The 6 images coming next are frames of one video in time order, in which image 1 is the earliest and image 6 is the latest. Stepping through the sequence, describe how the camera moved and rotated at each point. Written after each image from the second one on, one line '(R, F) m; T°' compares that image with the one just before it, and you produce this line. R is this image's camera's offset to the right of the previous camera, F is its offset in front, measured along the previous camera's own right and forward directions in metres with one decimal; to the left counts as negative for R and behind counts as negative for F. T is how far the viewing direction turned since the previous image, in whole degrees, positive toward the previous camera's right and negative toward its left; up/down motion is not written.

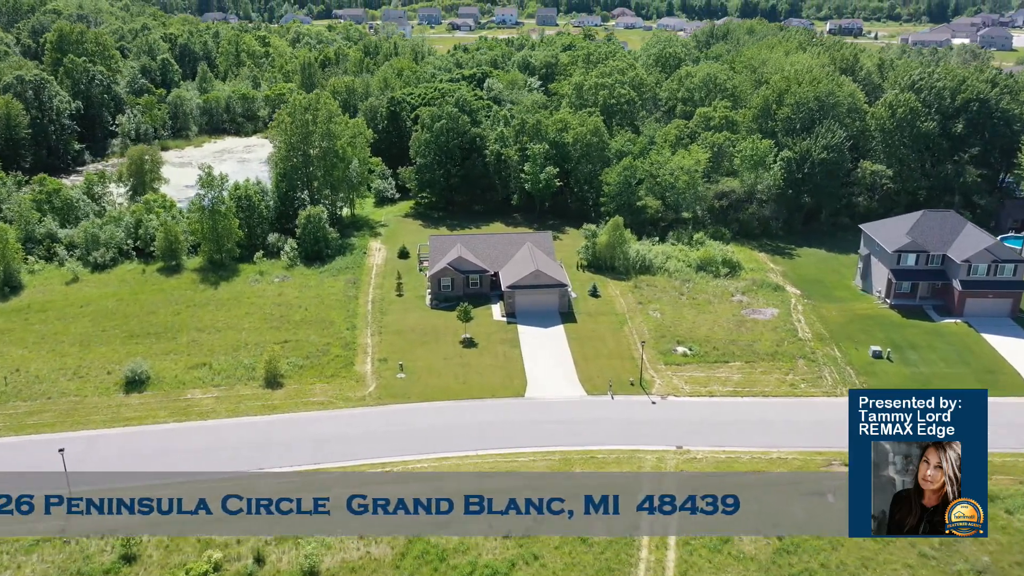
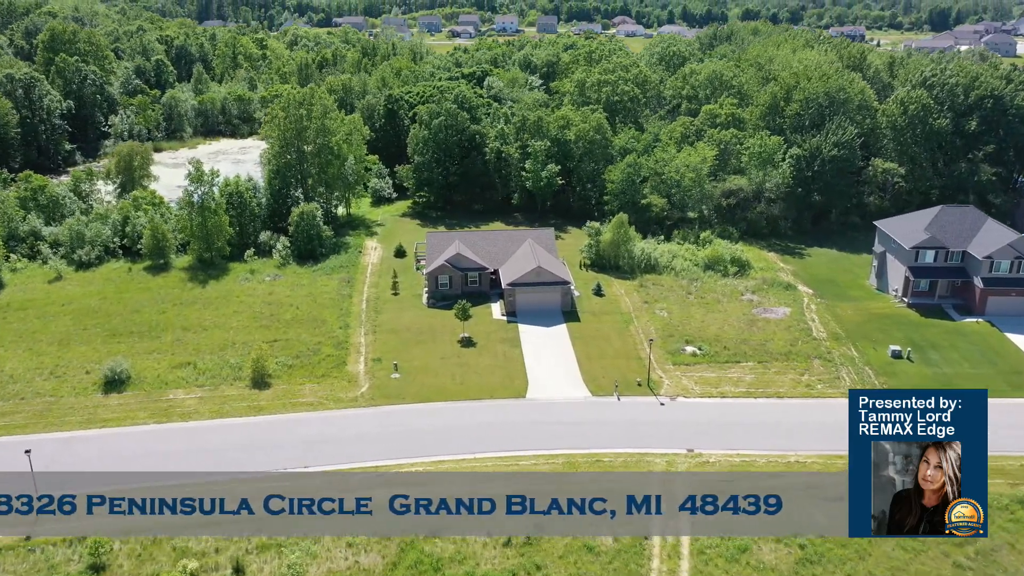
(0.0, +2.1) m; 0°
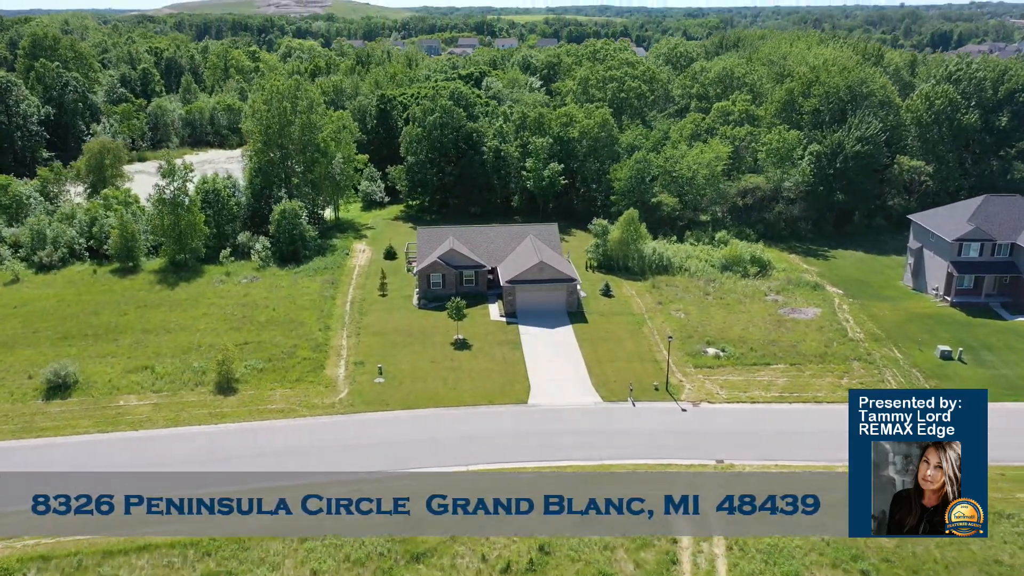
(0.0, +4.6) m; 0°
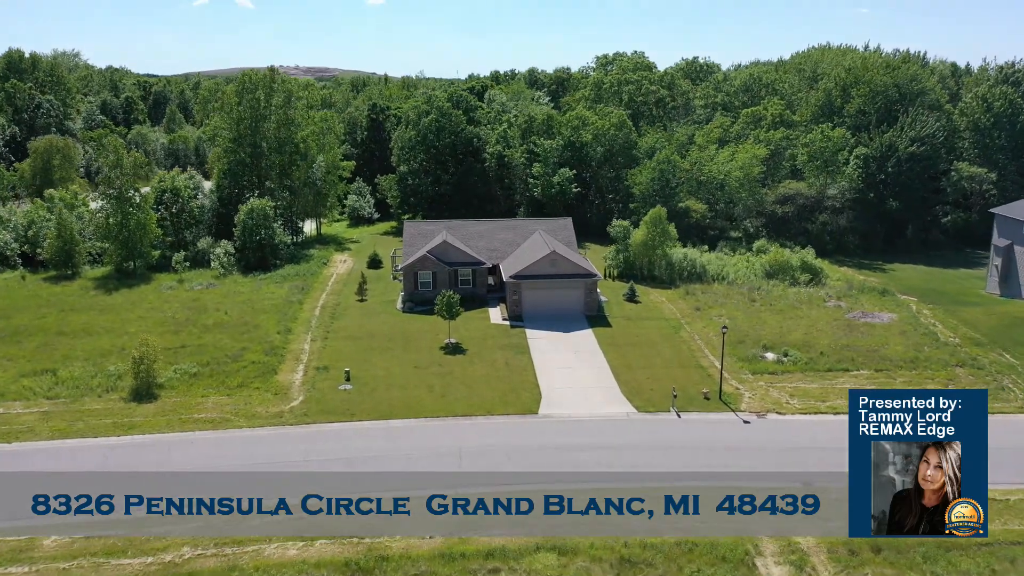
(-0.1, +7.9) m; 0°
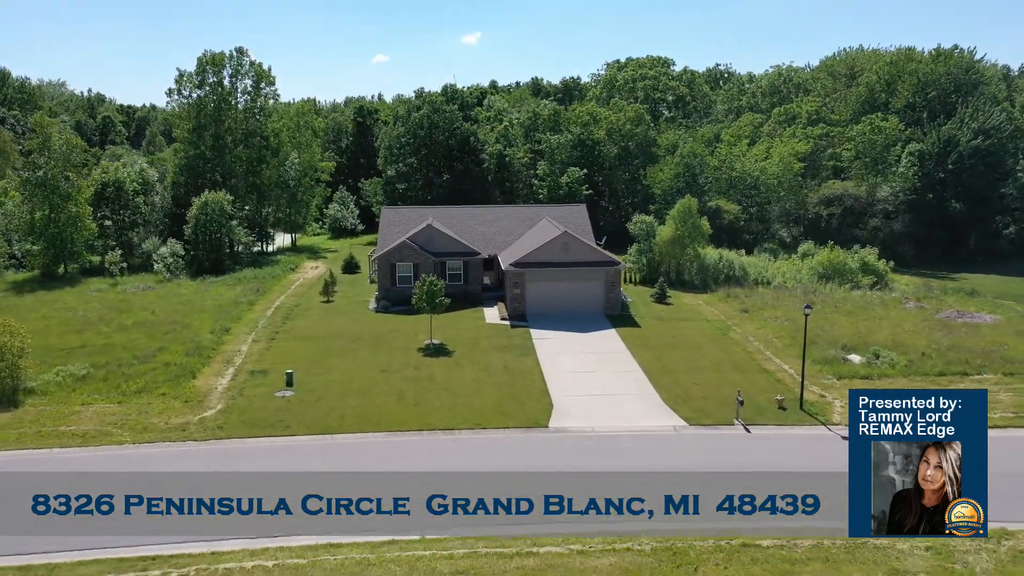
(0.0, +7.2) m; 0°
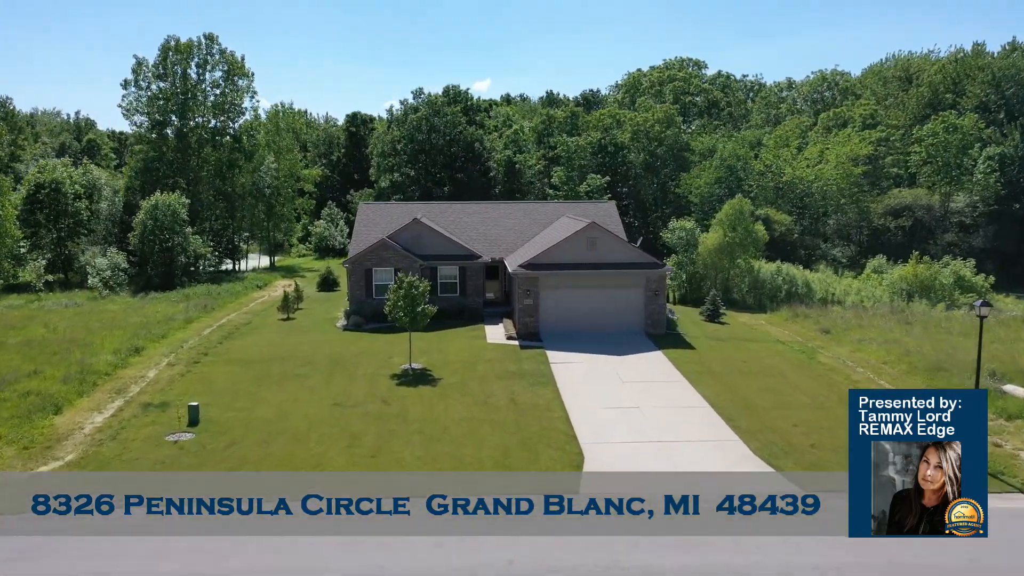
(0.0, +6.6) m; -1°
